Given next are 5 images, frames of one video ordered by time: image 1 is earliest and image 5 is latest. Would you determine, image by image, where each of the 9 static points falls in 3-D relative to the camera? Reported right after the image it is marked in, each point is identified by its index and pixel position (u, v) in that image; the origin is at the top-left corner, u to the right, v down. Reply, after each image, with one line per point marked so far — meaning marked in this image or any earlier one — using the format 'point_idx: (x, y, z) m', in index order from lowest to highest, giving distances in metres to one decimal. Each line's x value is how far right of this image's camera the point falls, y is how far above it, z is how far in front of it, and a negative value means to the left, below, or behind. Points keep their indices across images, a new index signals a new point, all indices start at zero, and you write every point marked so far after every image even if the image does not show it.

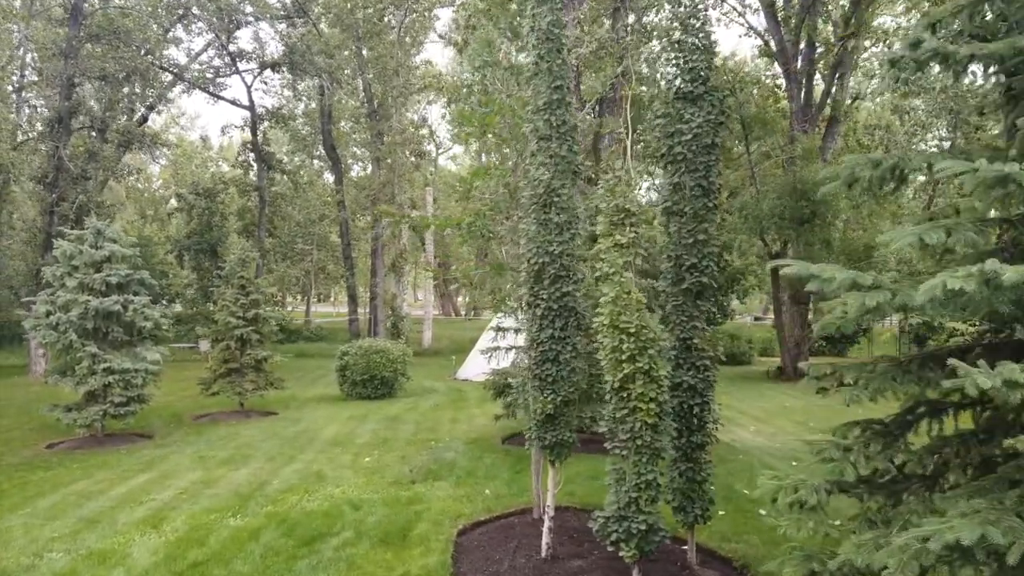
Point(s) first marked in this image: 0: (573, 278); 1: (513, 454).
0: (+0.5, +0.1, +5.4) m
1: (0.0, -2.3, +9.7) m
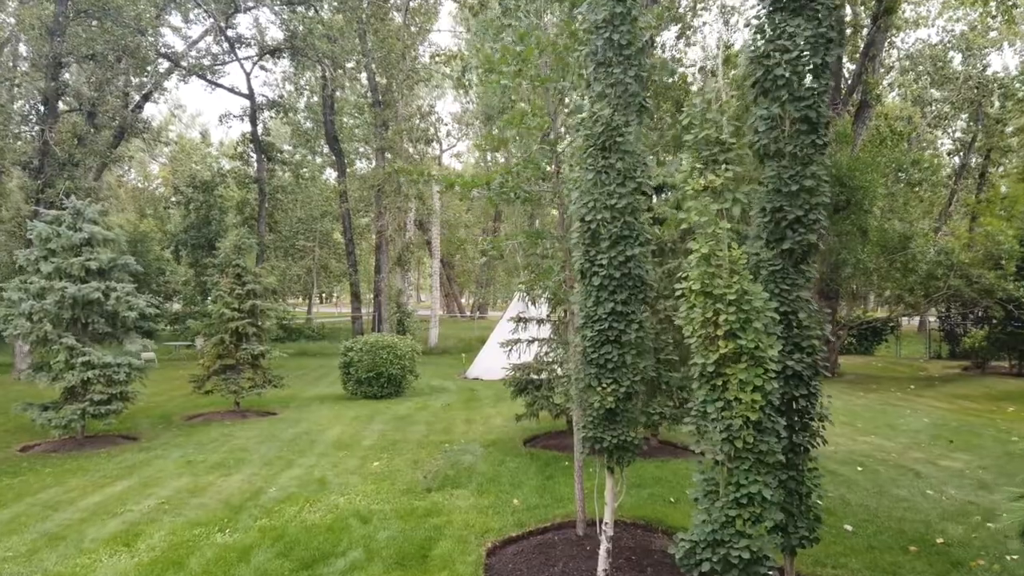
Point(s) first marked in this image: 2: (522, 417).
0: (+0.8, +0.3, +4.3) m
1: (+0.3, -2.1, +8.6) m
2: (+0.1, -1.8, +9.8) m
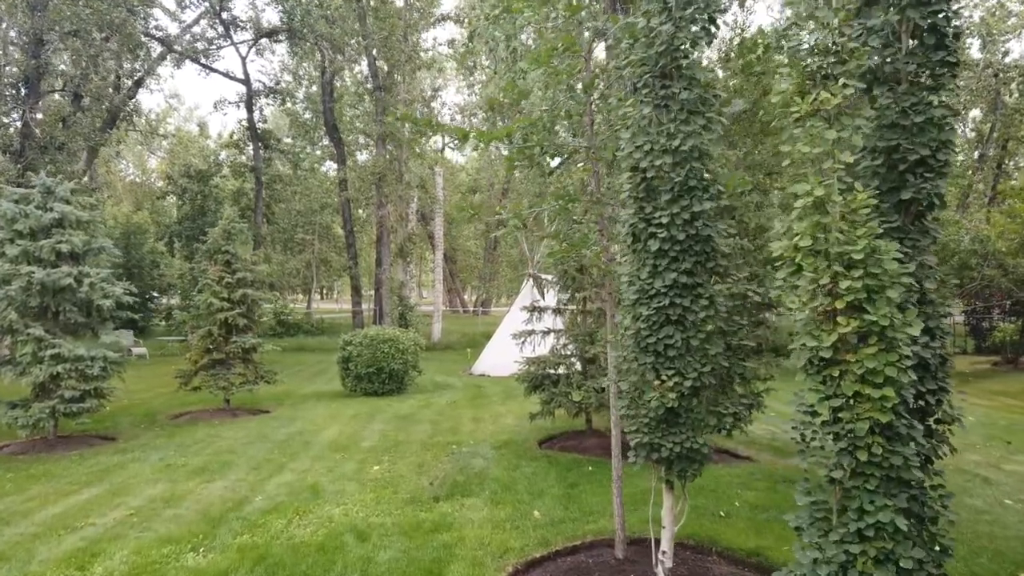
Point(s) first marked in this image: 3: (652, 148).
0: (+1.0, +0.5, +3.4) m
1: (+0.5, -1.9, +7.7) m
2: (+0.3, -1.6, +8.9) m
3: (+0.7, +0.7, +3.4) m
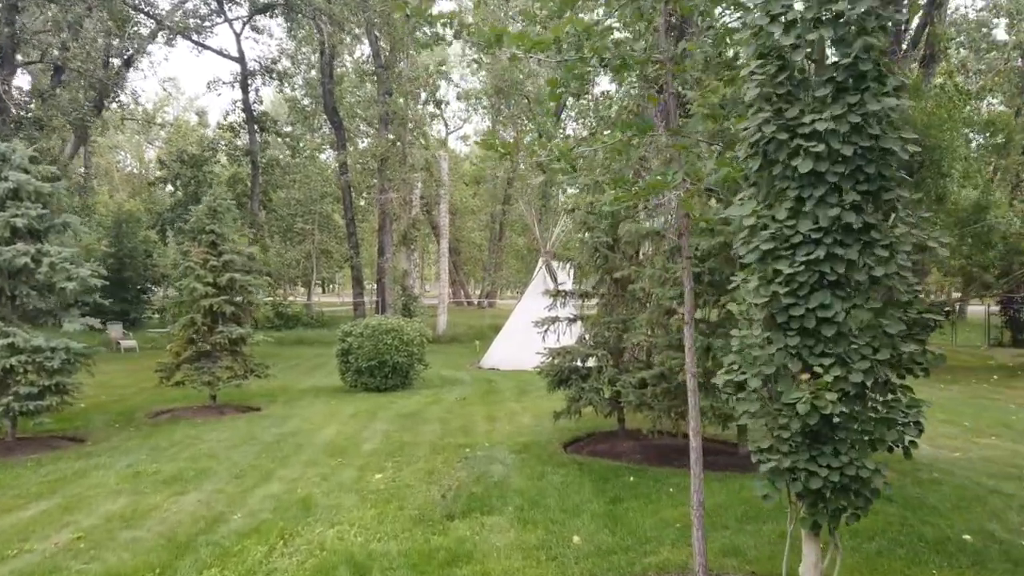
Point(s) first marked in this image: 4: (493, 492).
0: (+1.2, +0.7, +2.2) m
1: (+0.8, -1.7, +6.6) m
2: (+0.5, -1.4, +7.7) m
3: (+0.9, +0.9, +2.2) m
4: (-0.2, -1.8, +6.0) m
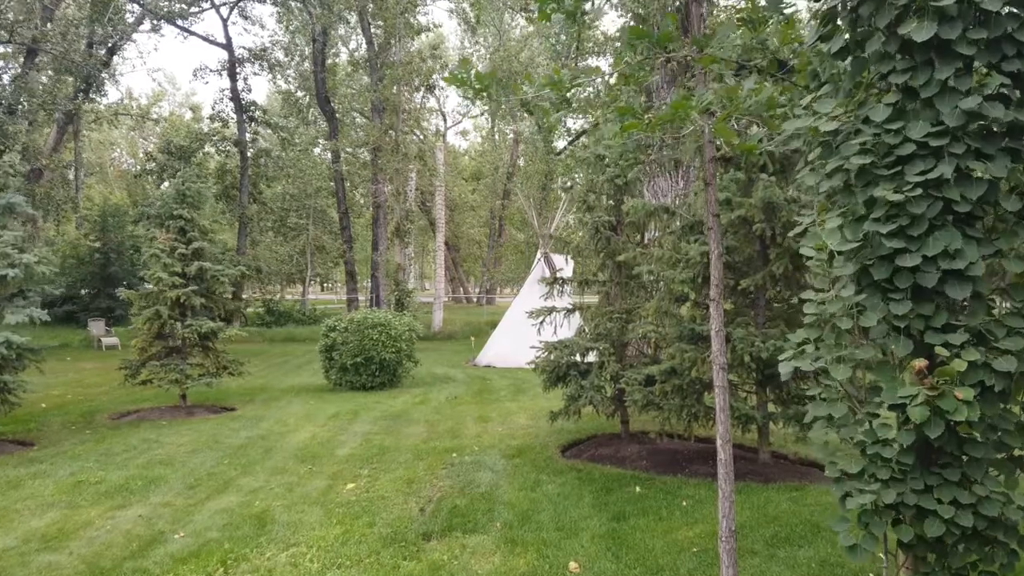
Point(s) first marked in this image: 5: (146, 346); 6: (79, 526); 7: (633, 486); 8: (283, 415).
0: (+1.1, +0.8, +1.4) m
1: (+0.7, -1.6, +5.8) m
2: (+0.5, -1.3, +6.9) m
3: (+0.8, +1.0, +1.4) m
4: (-0.3, -1.7, +5.2) m
5: (-5.0, -0.8, +9.4) m
6: (-3.1, -1.7, +5.0) m
7: (+1.0, -1.6, +5.5) m
8: (-3.1, -1.7, +9.1) m
